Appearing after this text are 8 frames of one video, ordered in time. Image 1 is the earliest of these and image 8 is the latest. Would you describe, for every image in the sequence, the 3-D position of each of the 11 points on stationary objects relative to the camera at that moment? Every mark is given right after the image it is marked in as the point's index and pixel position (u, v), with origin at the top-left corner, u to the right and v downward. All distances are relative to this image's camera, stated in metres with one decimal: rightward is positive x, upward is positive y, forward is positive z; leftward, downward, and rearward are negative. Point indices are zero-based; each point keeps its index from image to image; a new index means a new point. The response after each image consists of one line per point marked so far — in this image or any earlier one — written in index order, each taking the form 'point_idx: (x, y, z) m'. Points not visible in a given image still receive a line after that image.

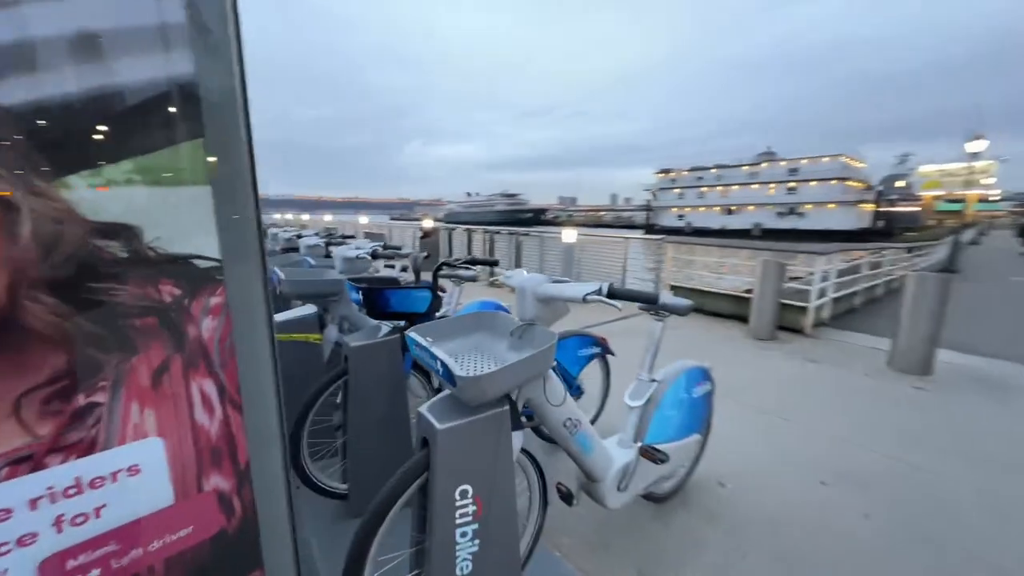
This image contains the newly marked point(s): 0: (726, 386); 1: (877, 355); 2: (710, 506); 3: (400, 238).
0: (+2.2, -1.0, +4.0) m
1: (+4.6, -0.9, +4.9) m
2: (+1.2, -1.3, +2.4) m
3: (-4.4, +2.0, +15.0) m
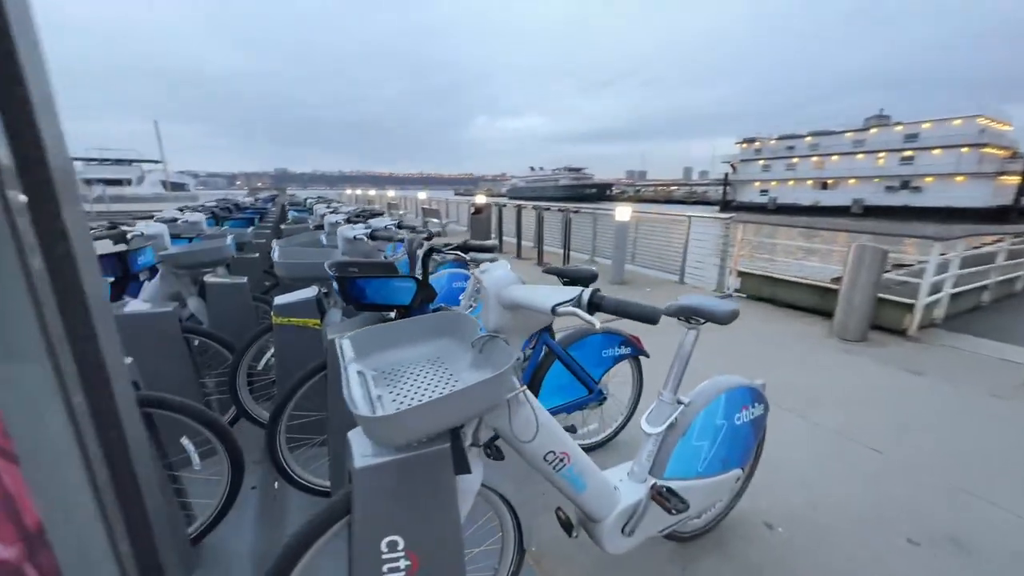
0: (+2.4, -0.9, +3.3) m
1: (+5.0, -0.8, +3.9) m
2: (+1.2, -1.3, +1.9) m
3: (-2.2, +2.9, +15.0) m
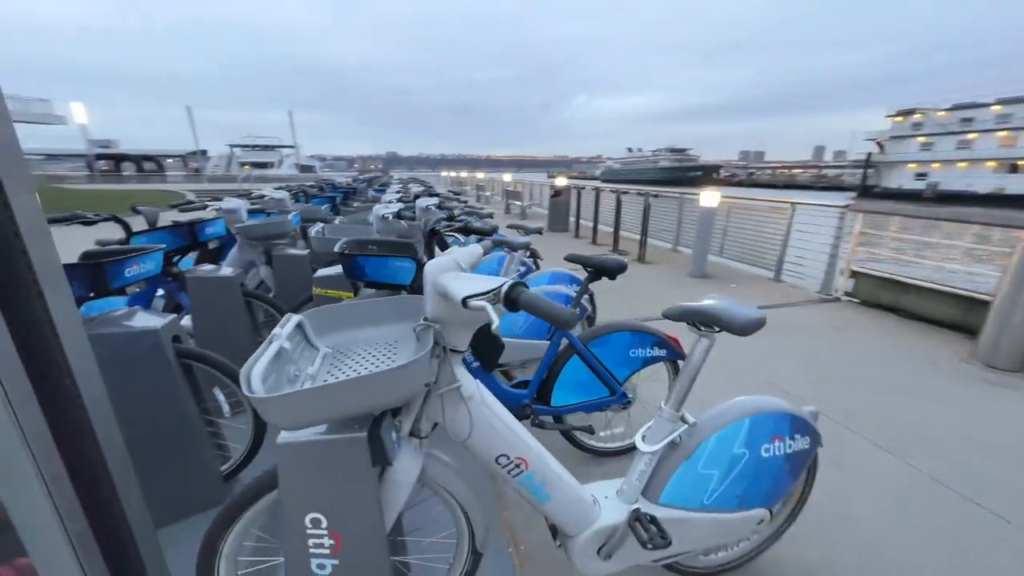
0: (+2.6, -1.0, +2.7) m
1: (+5.3, -1.0, +2.7) m
2: (+1.1, -1.3, +1.6) m
3: (+0.9, +3.5, +14.9) m
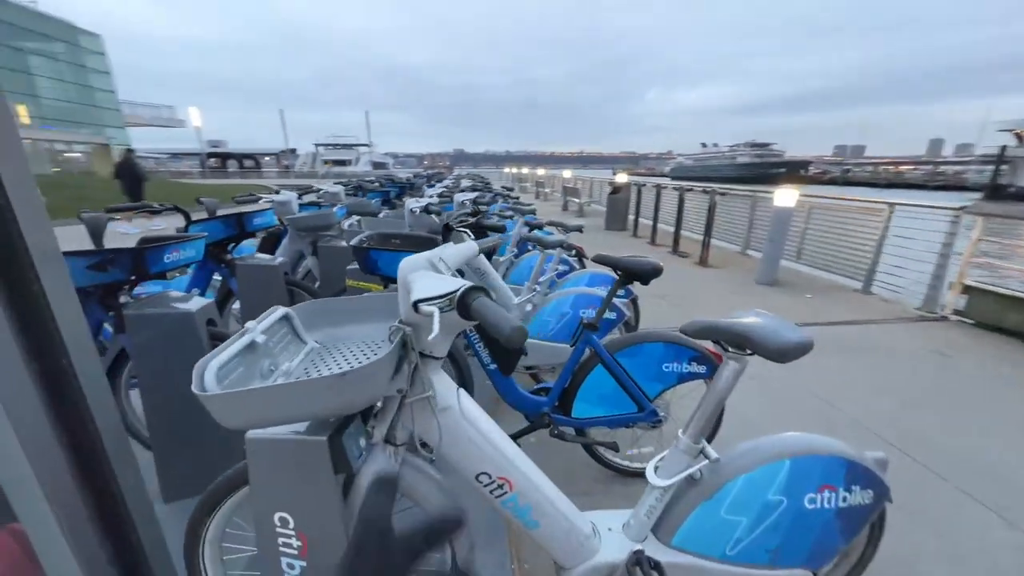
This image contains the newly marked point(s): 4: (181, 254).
0: (+2.7, -1.1, +2.2) m
1: (+5.4, -1.3, +1.8) m
2: (+1.1, -1.4, +1.3) m
3: (+3.1, +3.6, +14.5) m
4: (-1.5, +0.2, +1.8) m
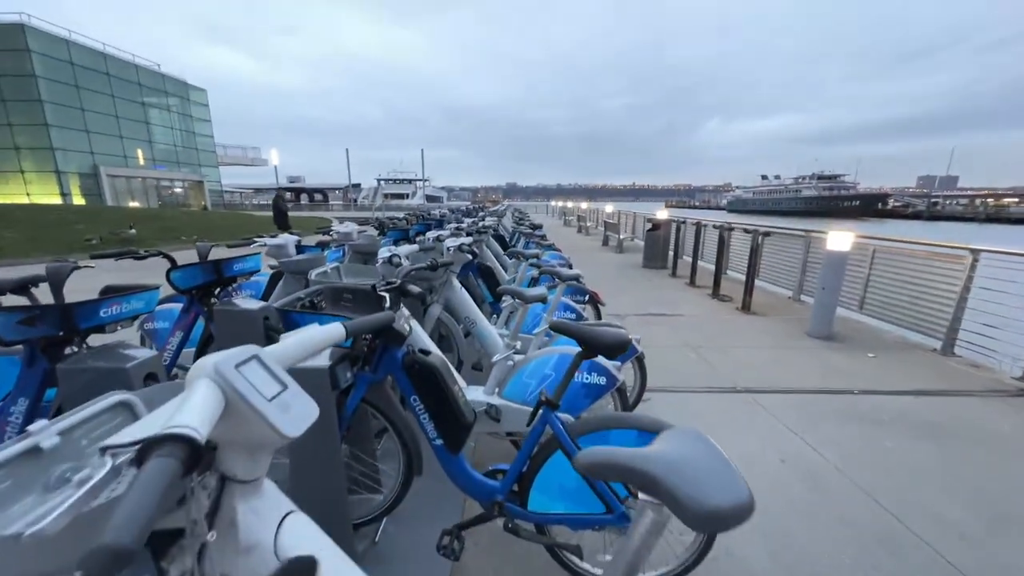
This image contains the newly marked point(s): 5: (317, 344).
0: (+2.5, -1.5, +1.5) m
1: (+5.0, -1.7, +0.8) m
2: (+0.7, -1.7, +0.9) m
3: (+4.5, +2.2, +14.0) m
4: (-1.8, -0.1, +1.7) m
5: (-0.5, -0.1, +1.0) m
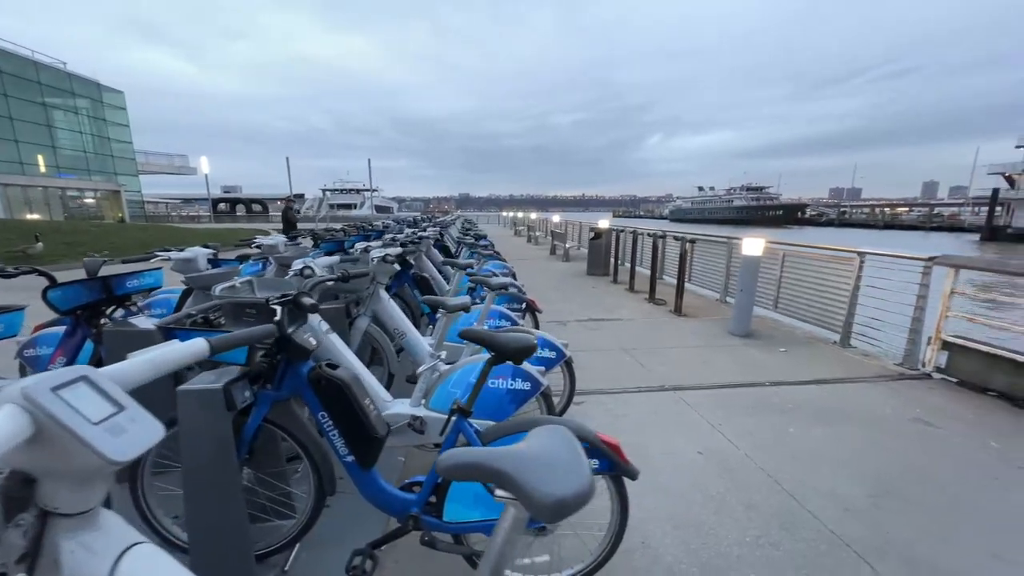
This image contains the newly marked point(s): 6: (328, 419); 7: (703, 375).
0: (+2.1, -1.5, +1.8) m
1: (+4.7, -1.6, +1.3) m
2: (+0.4, -1.7, +0.9) m
3: (+2.6, +1.9, +14.5) m
4: (-2.1, -0.2, +1.5) m
5: (-0.8, -0.2, +0.9) m
6: (-0.8, -0.6, +1.7) m
7: (+2.1, -1.0, +4.3) m
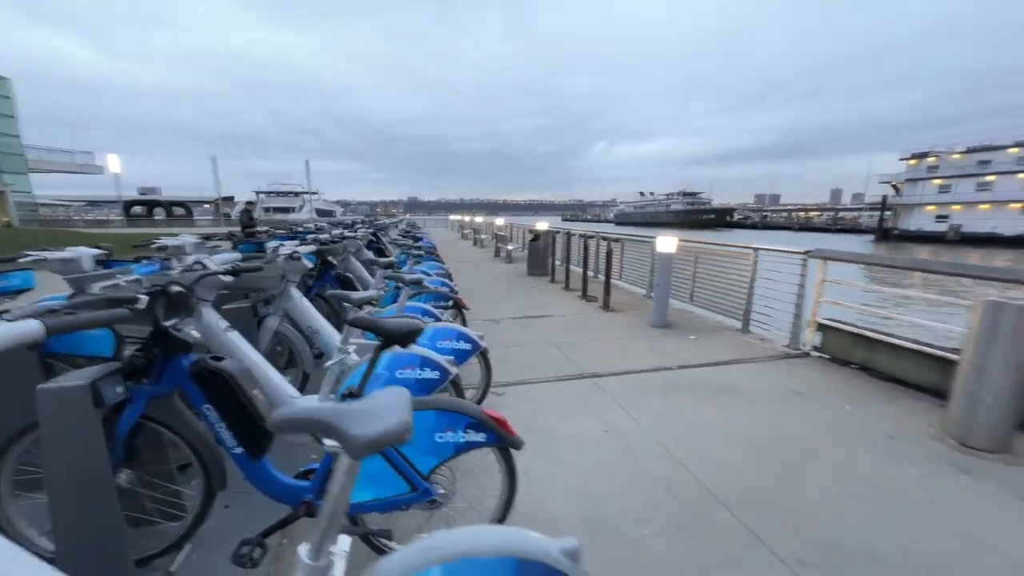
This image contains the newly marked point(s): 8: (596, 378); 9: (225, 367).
0: (+1.6, -1.4, +2.1) m
1: (+4.3, -1.4, +2.0) m
2: (0.0, -1.6, +1.1) m
3: (+0.5, +1.9, +14.8) m
4: (-2.6, -0.2, +1.4) m
5: (-1.2, -0.1, +0.9) m
6: (-1.3, -0.6, +1.7) m
7: (+1.3, -0.9, +4.6) m
8: (+0.9, -1.0, +4.2) m
9: (-1.3, -0.3, +1.7) m
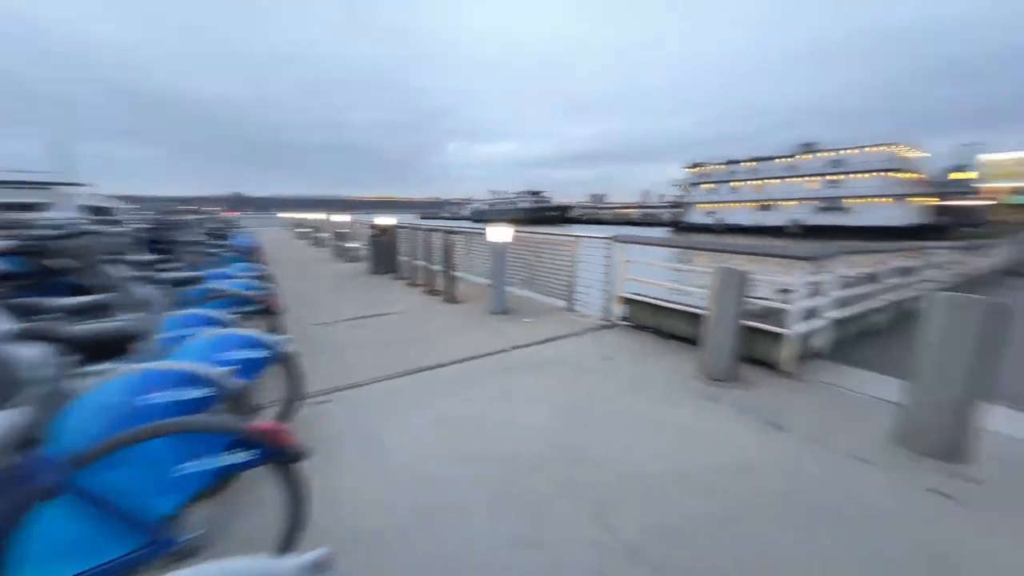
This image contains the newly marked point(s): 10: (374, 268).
0: (+0.5, -1.2, +2.4) m
1: (+3.1, -1.1, +3.2) m
2: (-0.6, -1.5, +0.9) m
3: (-5.2, +1.8, +13.9) m
4: (-3.2, -0.3, +0.2) m
5: (-1.8, -0.2, +0.3) m
6: (-2.1, -0.6, +1.0) m
7: (-0.6, -0.8, +4.7) m
8: (-0.8, -0.9, +4.1) m
9: (-2.1, -0.4, +1.0) m
10: (-3.6, +0.5, +9.9) m
